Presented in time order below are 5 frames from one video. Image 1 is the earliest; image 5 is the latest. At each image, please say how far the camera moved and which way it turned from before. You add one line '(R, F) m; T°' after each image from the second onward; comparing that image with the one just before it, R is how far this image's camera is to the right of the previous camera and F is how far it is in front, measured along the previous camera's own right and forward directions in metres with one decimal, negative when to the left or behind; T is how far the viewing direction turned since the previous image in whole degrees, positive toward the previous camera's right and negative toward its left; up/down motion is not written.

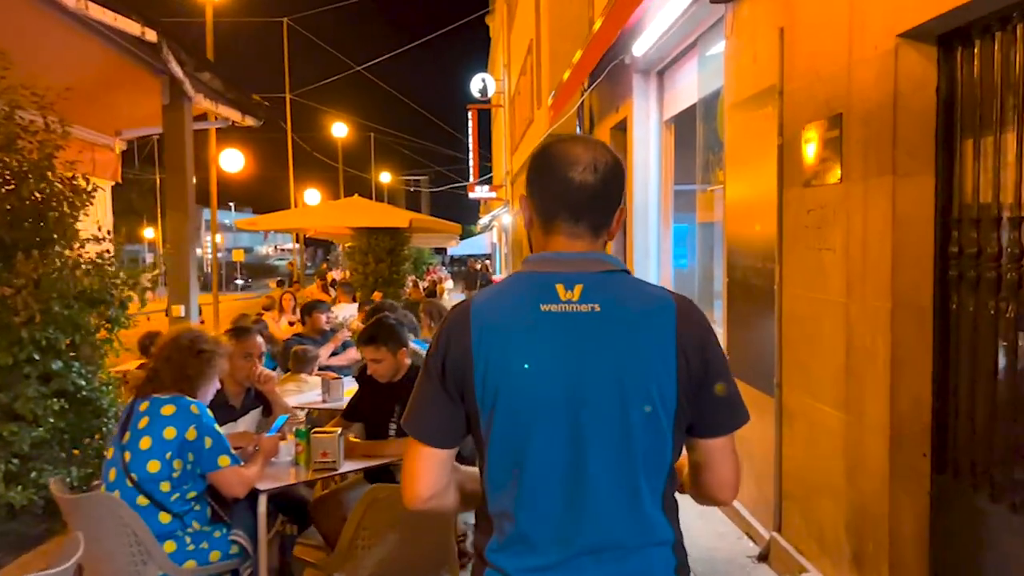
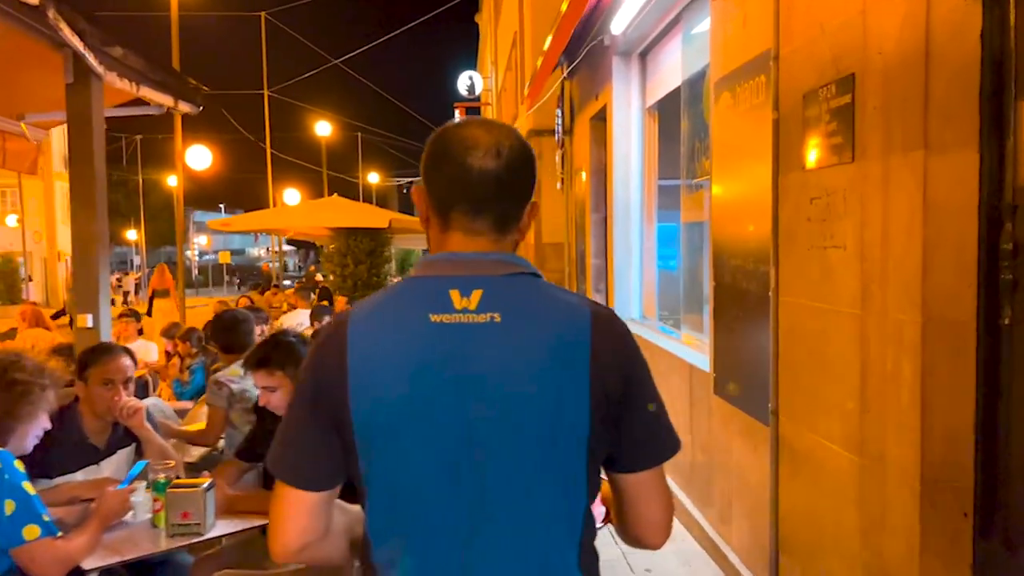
(+0.2, +0.8) m; 0°
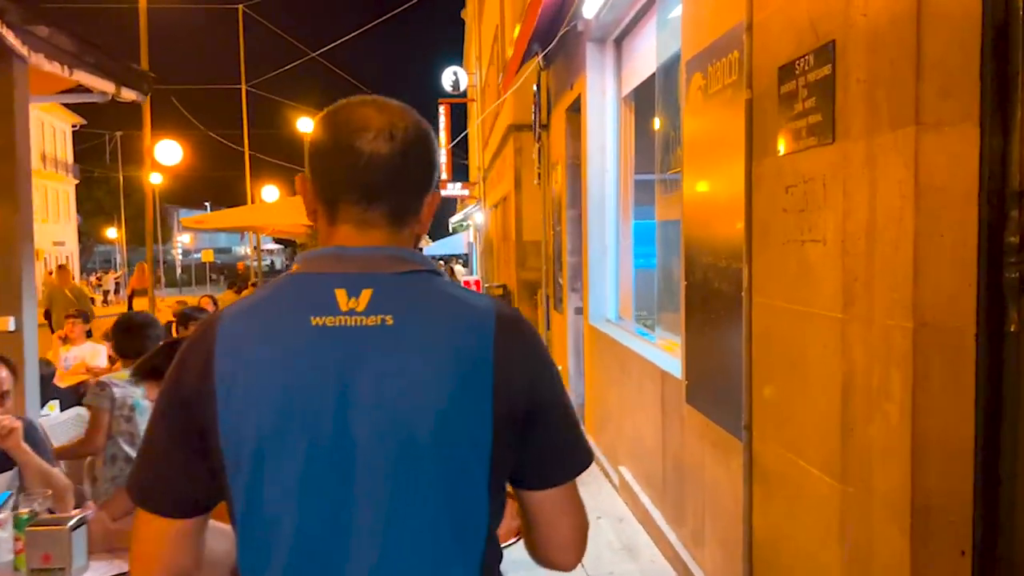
(+0.2, +0.4) m; +1°
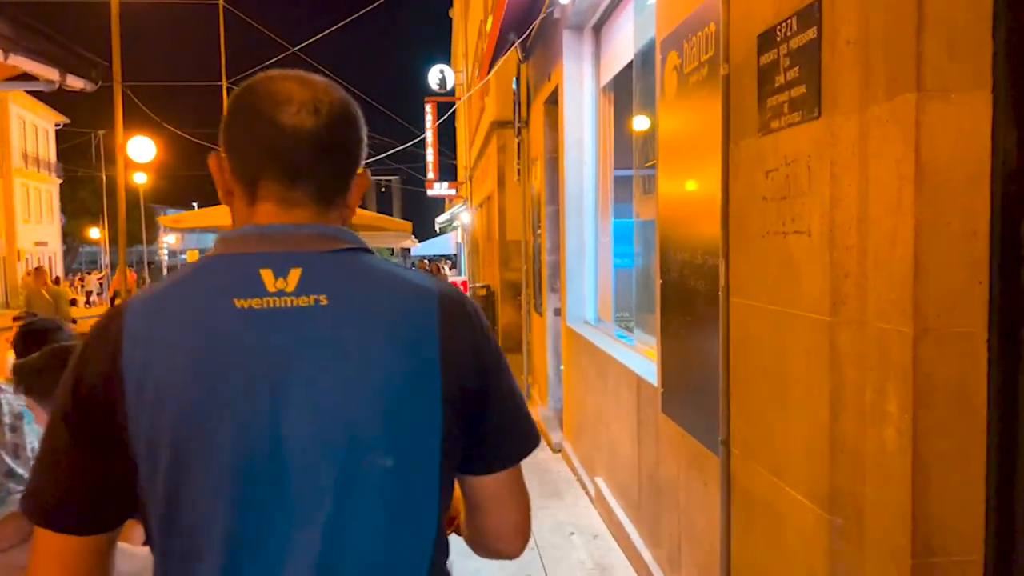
(+0.2, +0.3) m; +1°
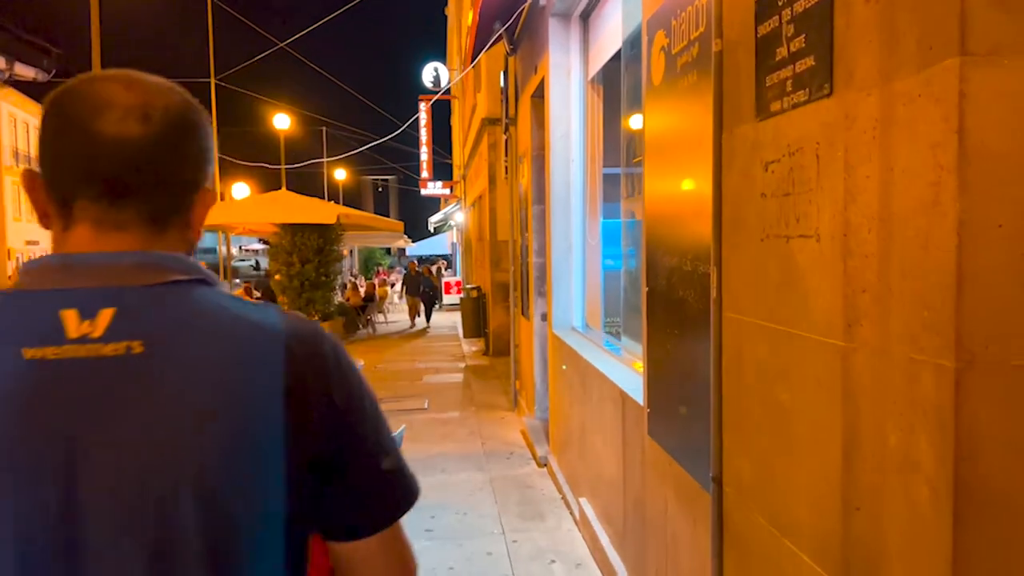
(+0.1, +0.4) m; 0°
